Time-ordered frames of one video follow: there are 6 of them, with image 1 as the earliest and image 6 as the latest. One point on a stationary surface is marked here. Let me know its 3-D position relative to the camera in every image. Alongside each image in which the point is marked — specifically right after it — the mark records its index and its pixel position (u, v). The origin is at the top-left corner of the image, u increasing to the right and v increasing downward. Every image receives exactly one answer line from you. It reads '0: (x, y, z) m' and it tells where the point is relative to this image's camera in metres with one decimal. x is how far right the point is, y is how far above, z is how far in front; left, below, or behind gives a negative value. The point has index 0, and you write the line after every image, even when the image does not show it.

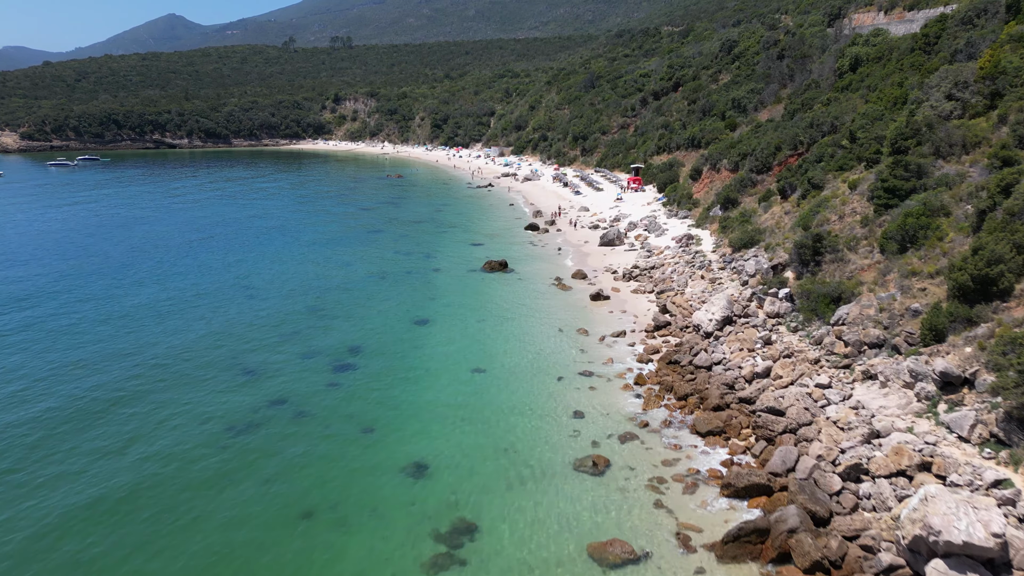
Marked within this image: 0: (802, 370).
0: (+7.0, -2.0, +17.0) m
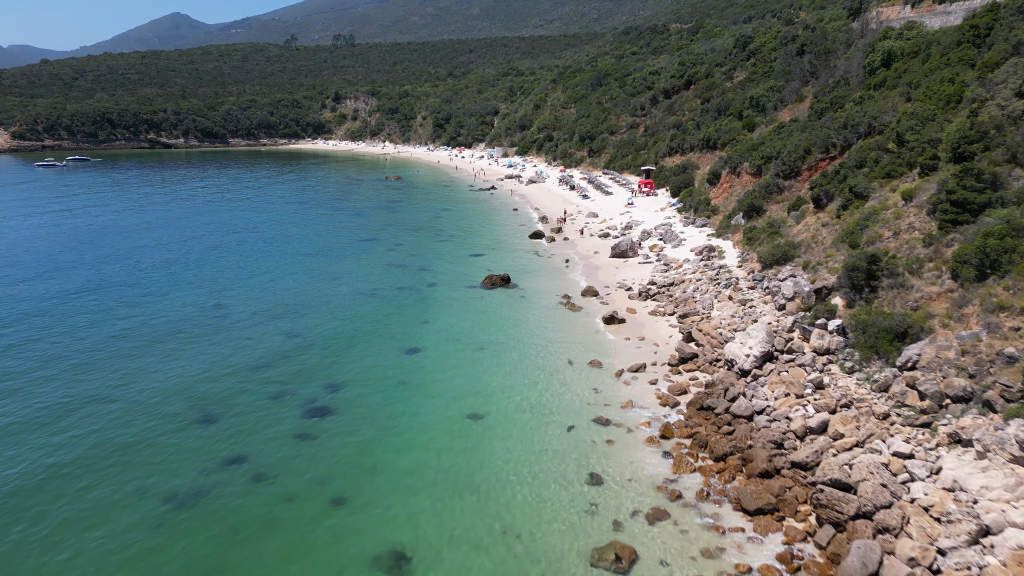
0: (+7.0, -2.8, +13.9) m
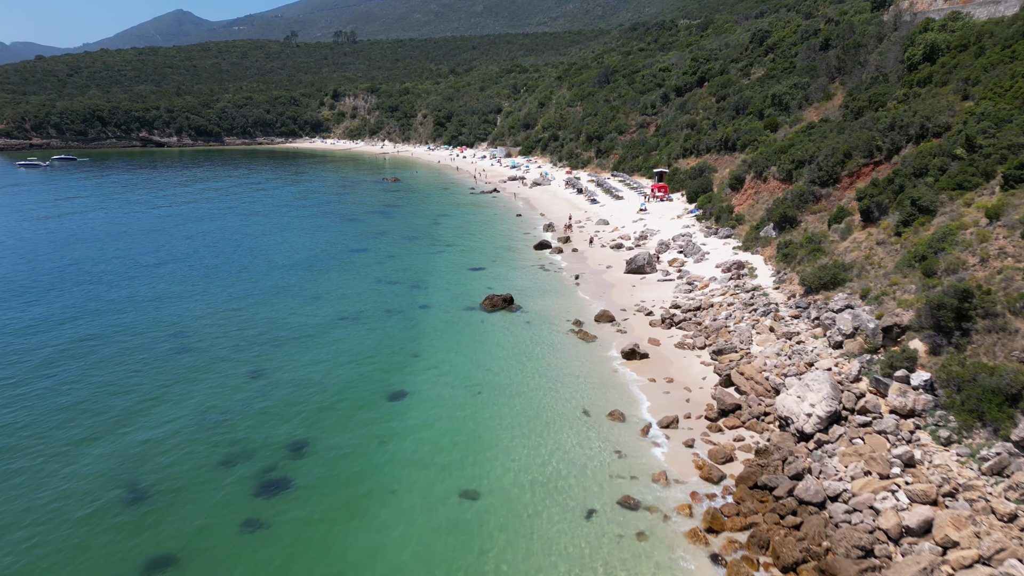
0: (+7.1, -3.7, +10.3) m
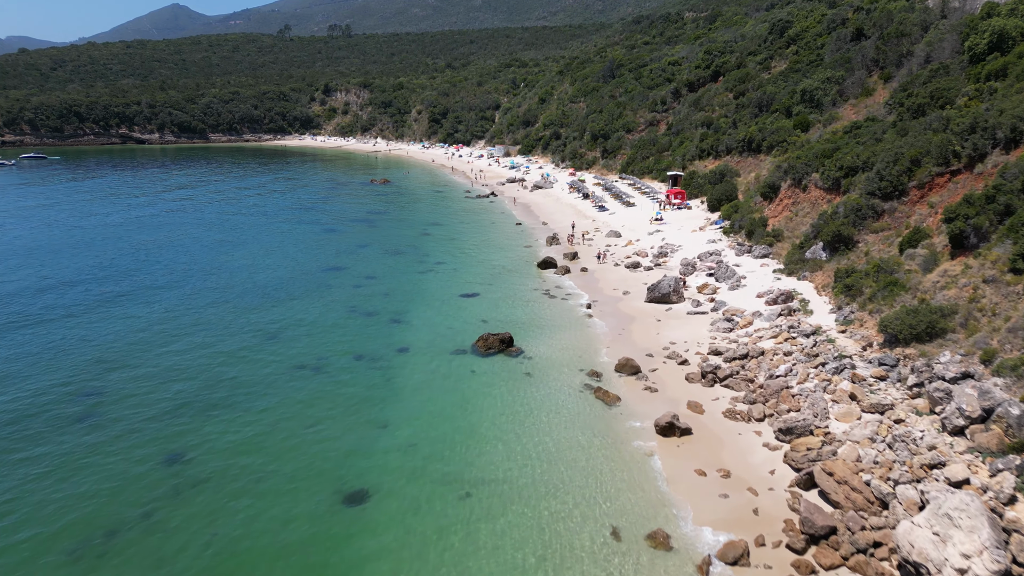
0: (+7.1, -5.0, +5.4) m
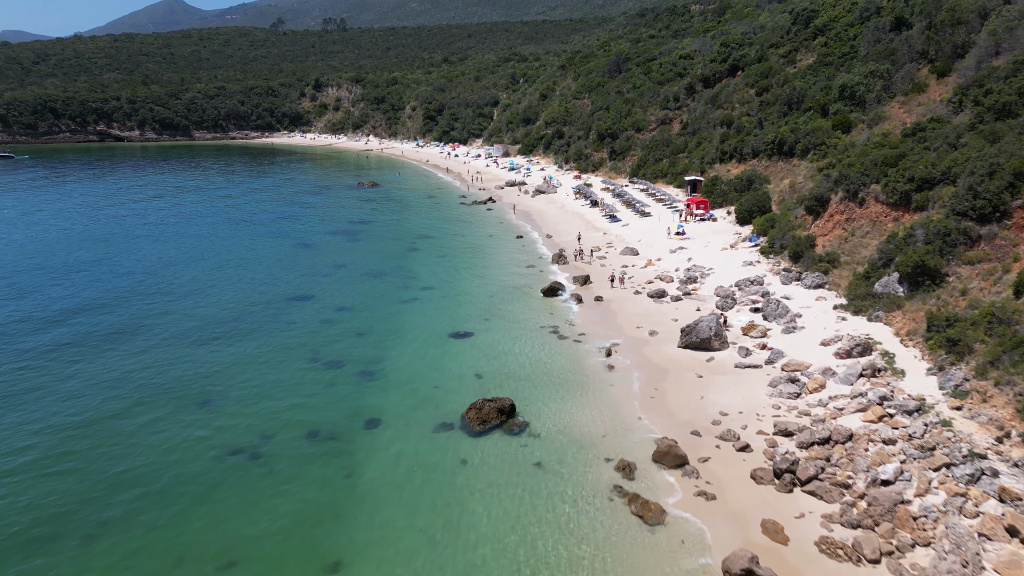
0: (+7.2, -6.3, +0.6) m
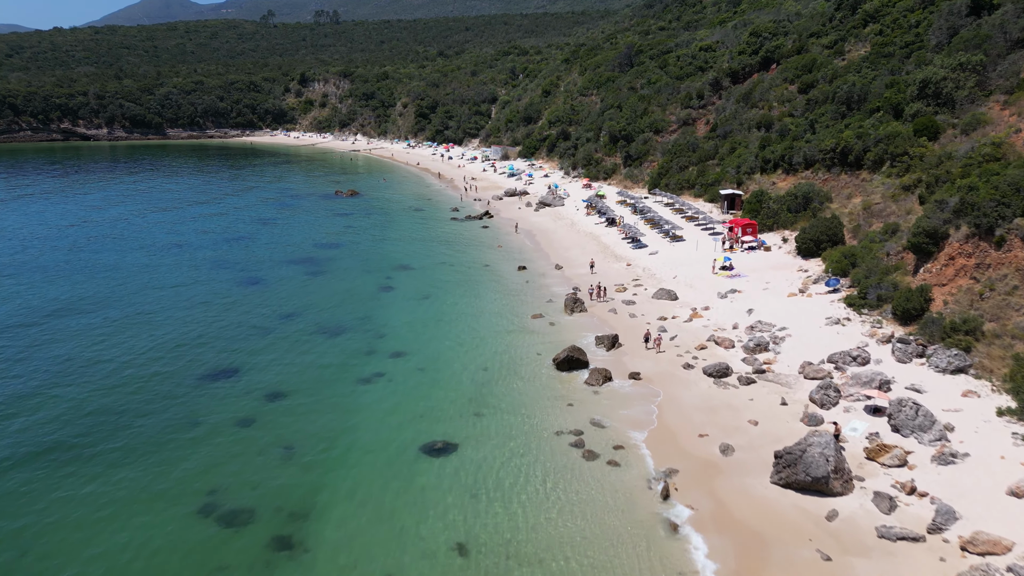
0: (+7.3, -8.4, -6.6) m
